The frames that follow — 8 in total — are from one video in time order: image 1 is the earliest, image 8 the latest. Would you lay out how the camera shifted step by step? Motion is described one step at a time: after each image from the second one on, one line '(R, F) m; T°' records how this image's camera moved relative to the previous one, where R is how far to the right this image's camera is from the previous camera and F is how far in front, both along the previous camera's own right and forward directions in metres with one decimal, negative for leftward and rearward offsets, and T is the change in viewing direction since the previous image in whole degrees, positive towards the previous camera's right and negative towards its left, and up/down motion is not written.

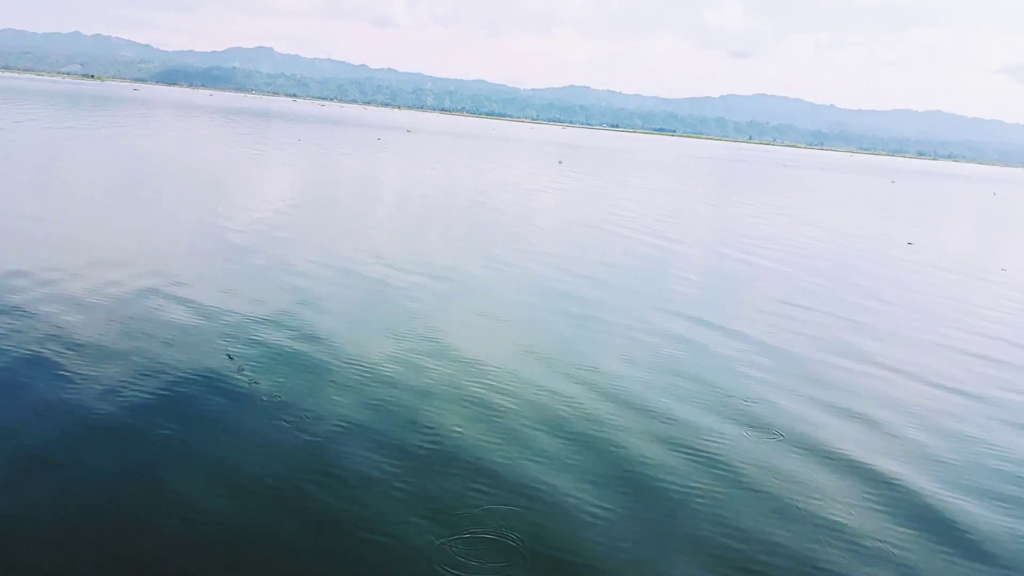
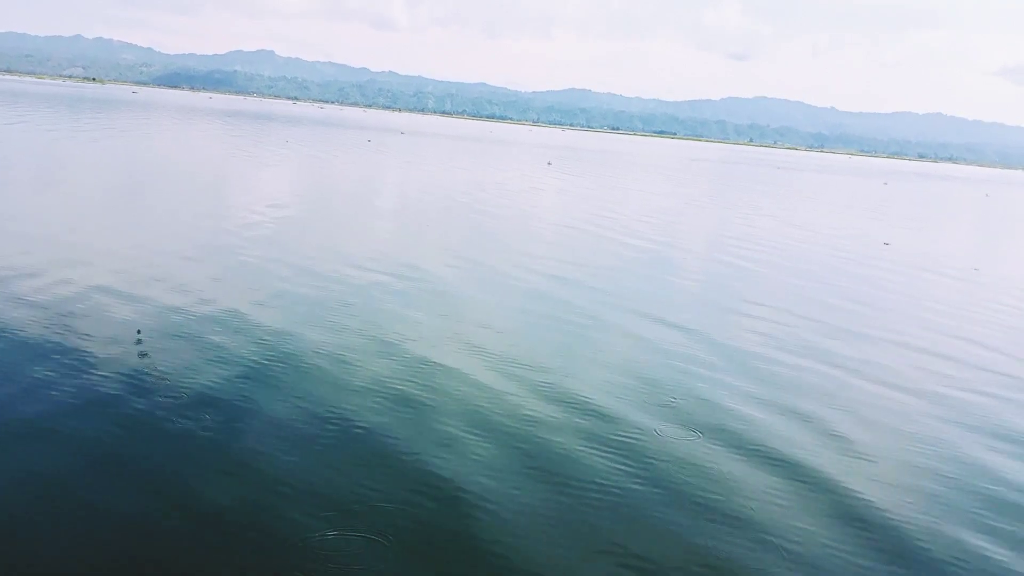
(+0.2, +0.2) m; 0°
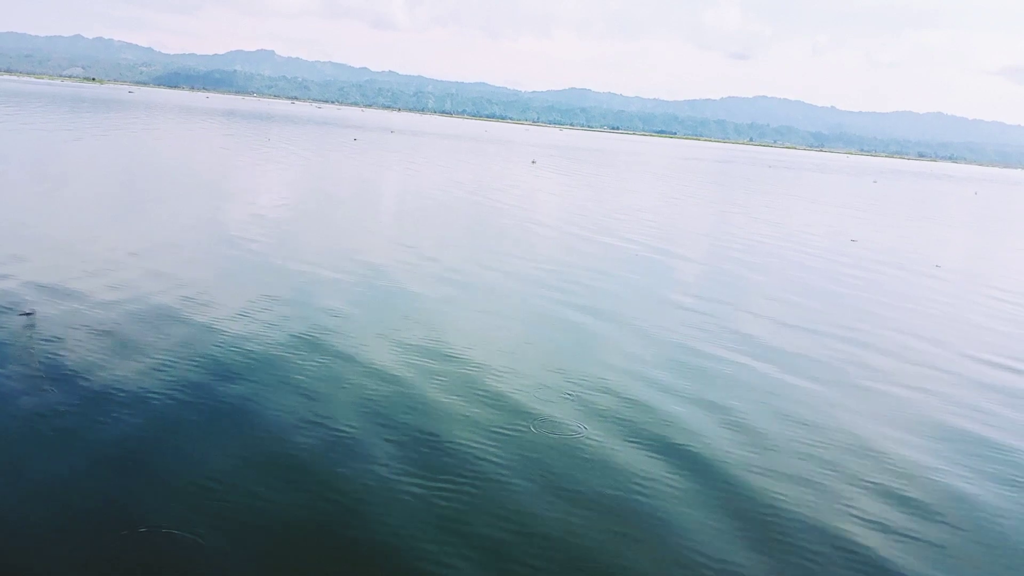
(+0.9, +0.1) m; 0°
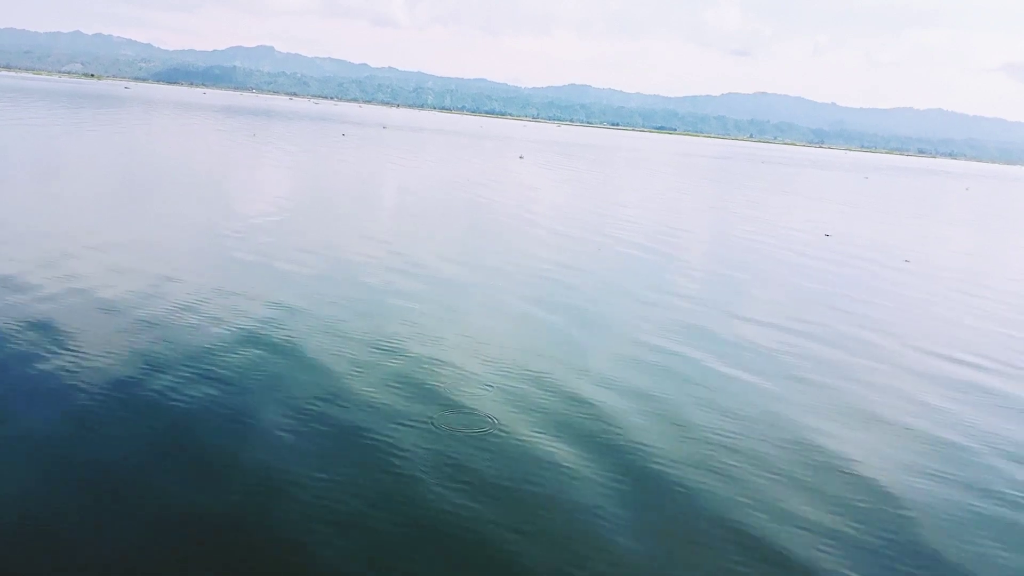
(+0.8, +0.1) m; 0°
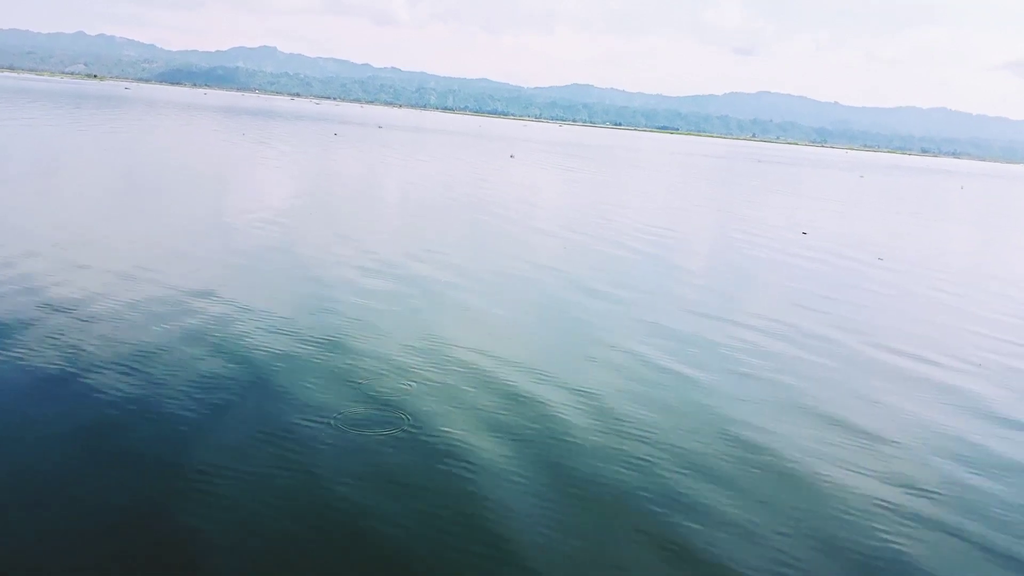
(-2.6, +0.2) m; 0°
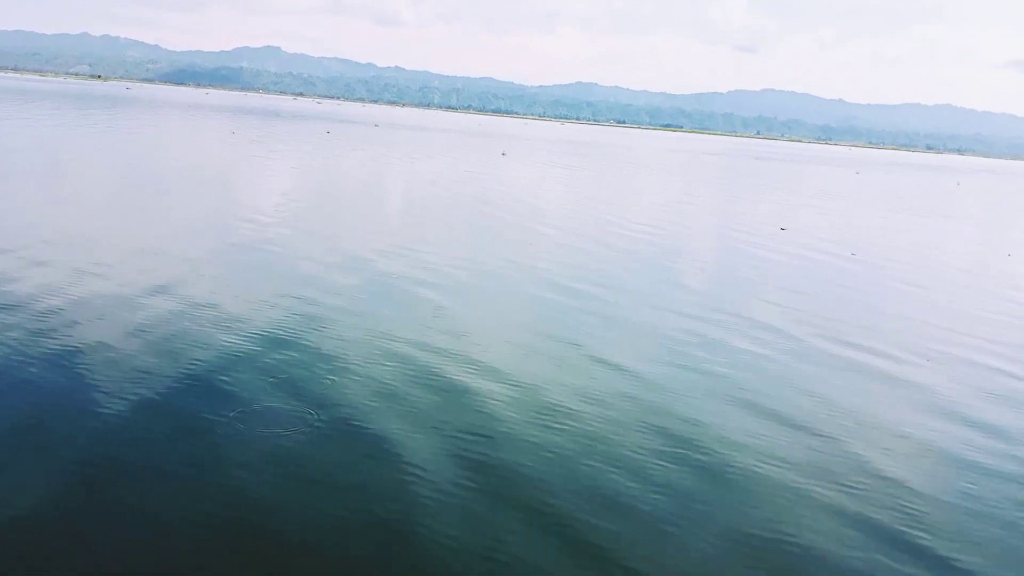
(+1.3, 0.0) m; 0°
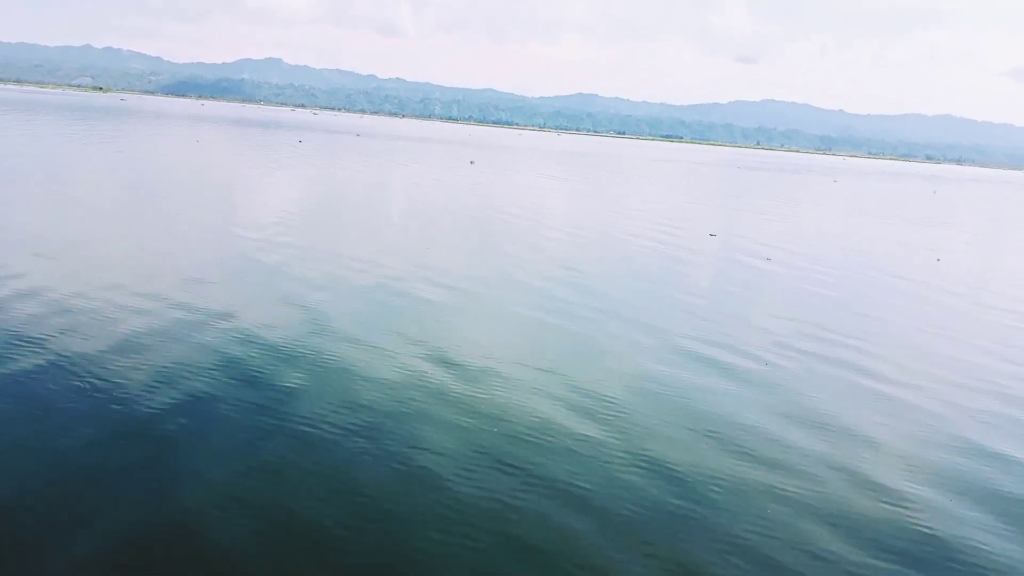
(-0.8, -0.9) m; 0°
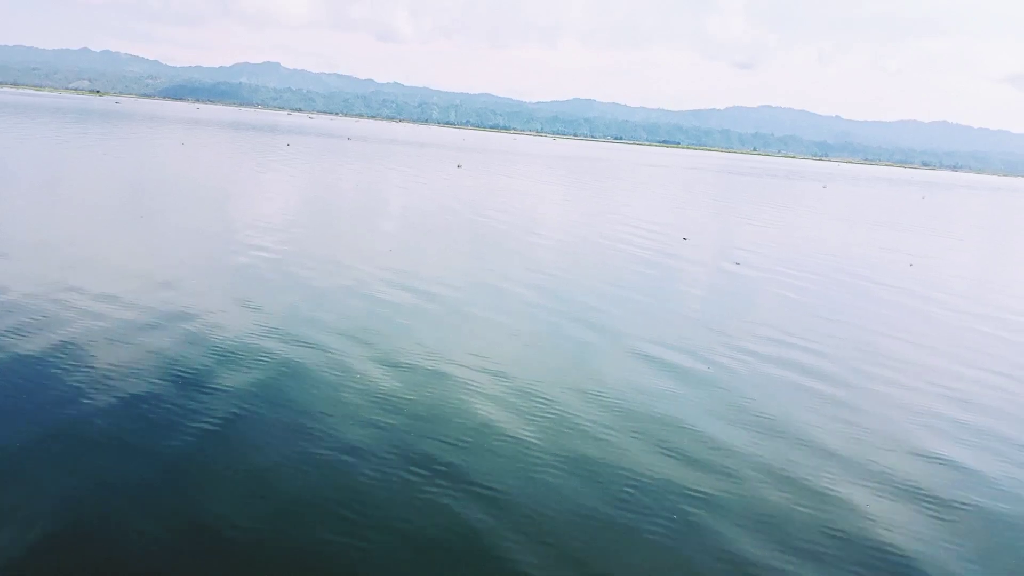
(+1.2, +0.1) m; 0°
